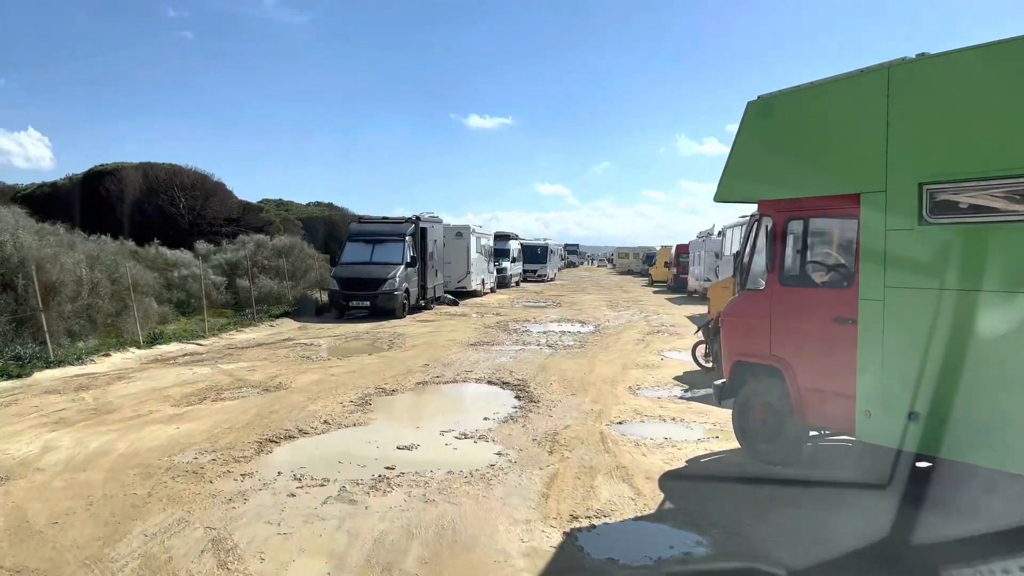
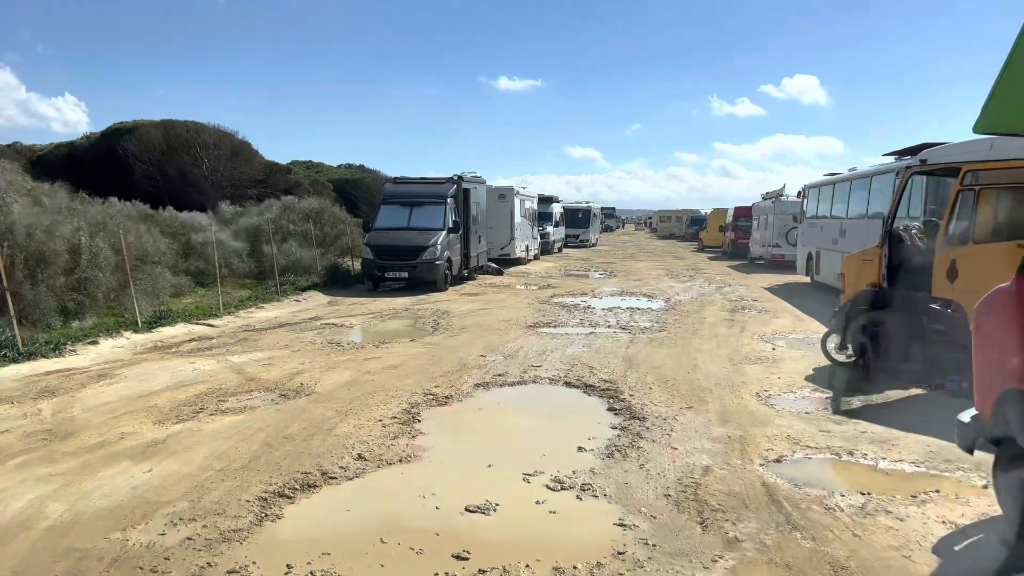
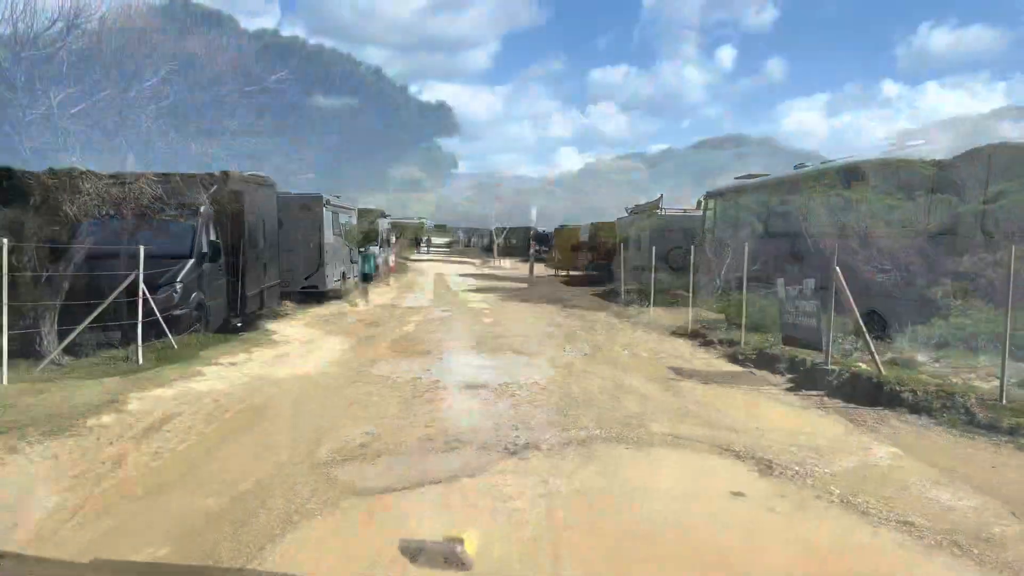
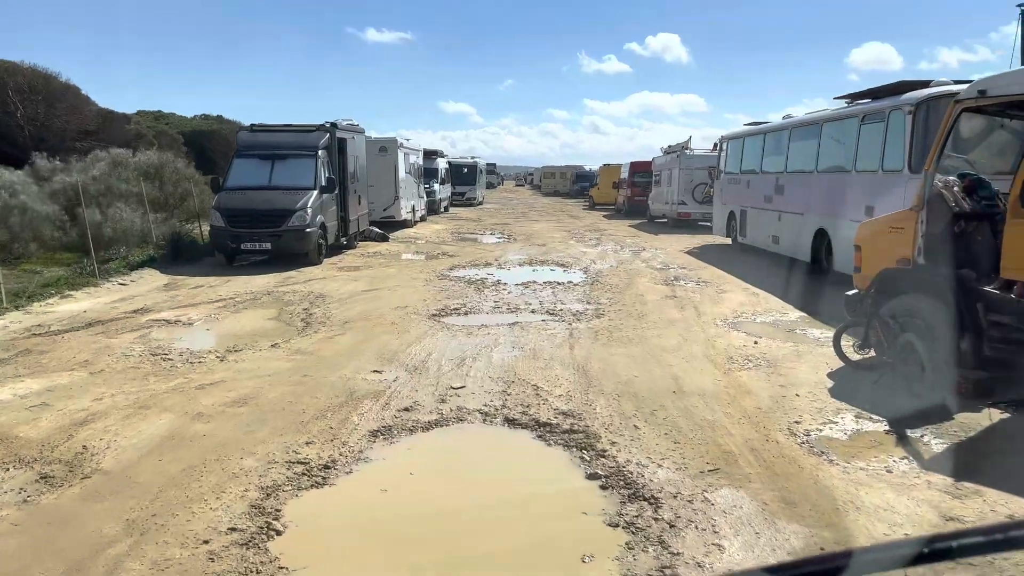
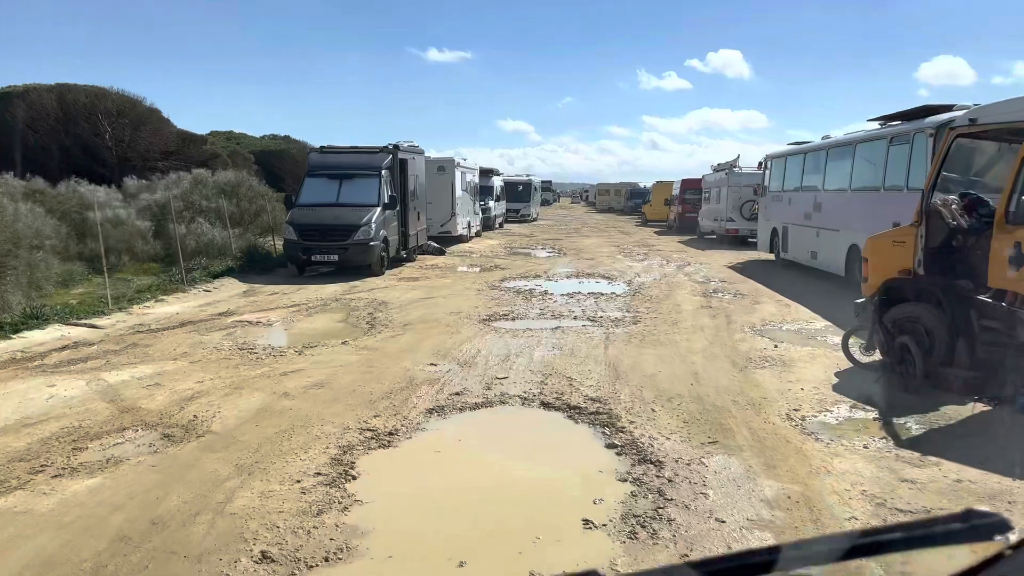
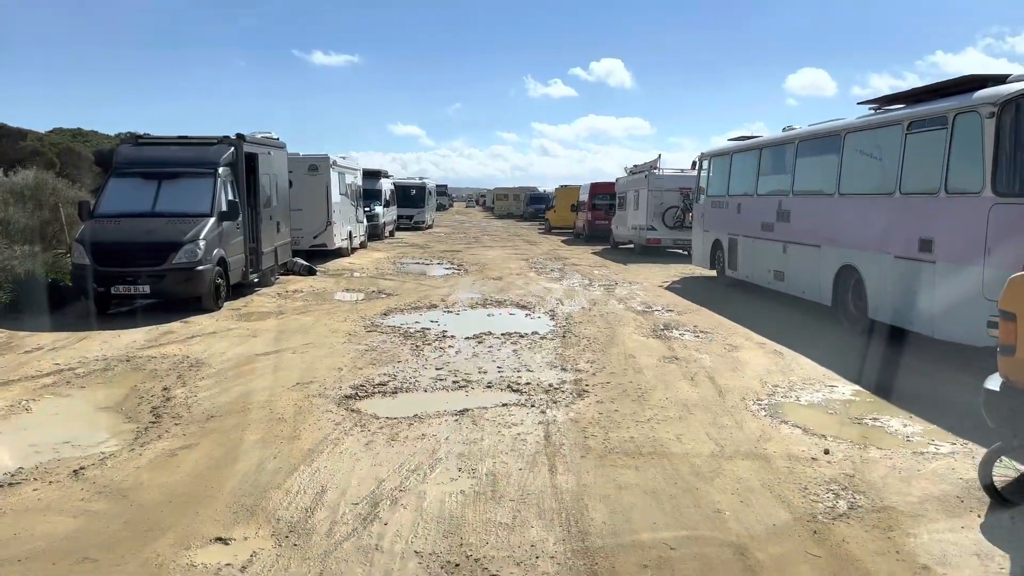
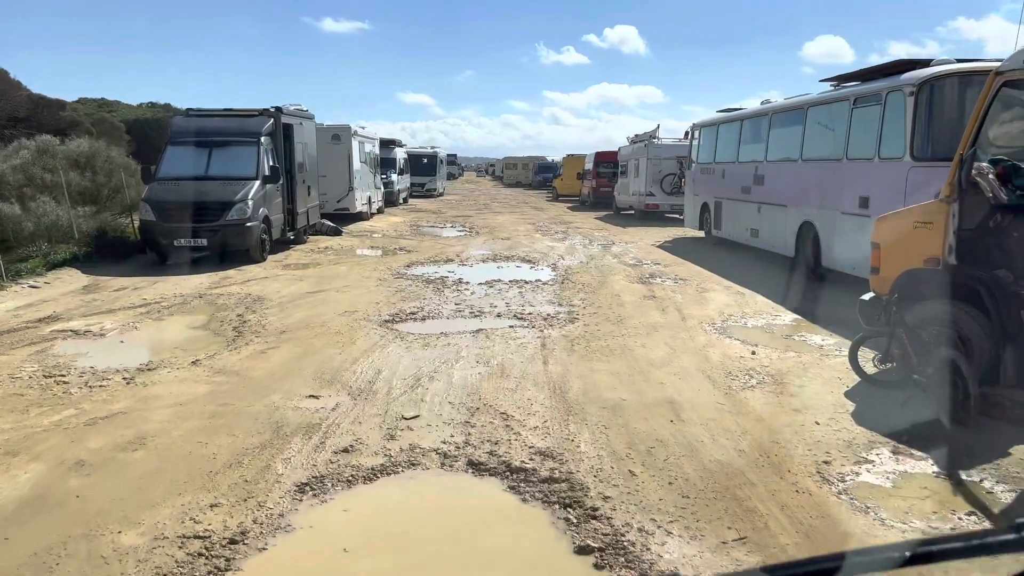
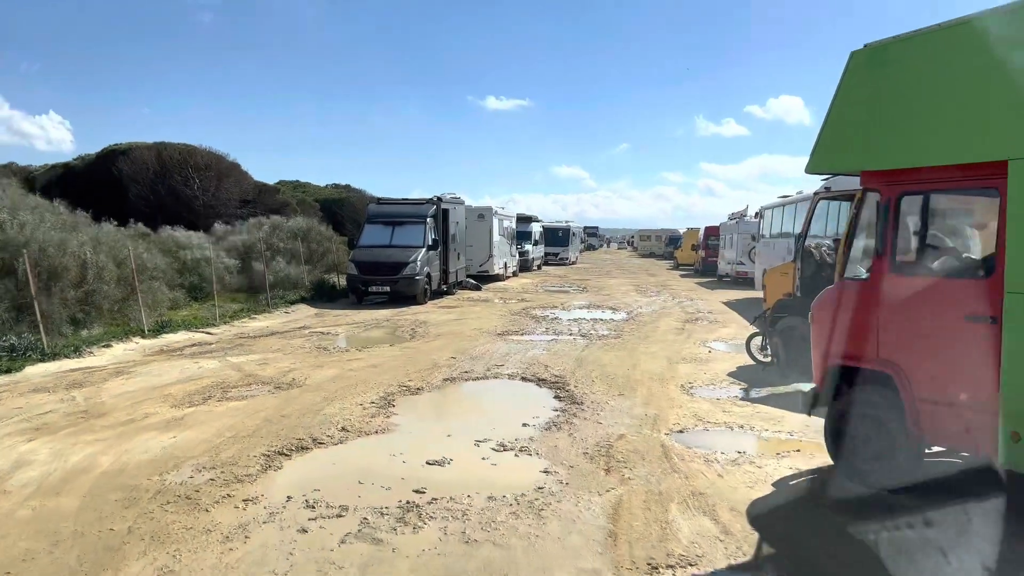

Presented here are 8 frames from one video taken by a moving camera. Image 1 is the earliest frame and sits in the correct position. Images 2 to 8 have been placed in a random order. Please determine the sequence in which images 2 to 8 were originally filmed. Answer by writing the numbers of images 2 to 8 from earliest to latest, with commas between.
8, 2, 5, 4, 7, 6, 3
